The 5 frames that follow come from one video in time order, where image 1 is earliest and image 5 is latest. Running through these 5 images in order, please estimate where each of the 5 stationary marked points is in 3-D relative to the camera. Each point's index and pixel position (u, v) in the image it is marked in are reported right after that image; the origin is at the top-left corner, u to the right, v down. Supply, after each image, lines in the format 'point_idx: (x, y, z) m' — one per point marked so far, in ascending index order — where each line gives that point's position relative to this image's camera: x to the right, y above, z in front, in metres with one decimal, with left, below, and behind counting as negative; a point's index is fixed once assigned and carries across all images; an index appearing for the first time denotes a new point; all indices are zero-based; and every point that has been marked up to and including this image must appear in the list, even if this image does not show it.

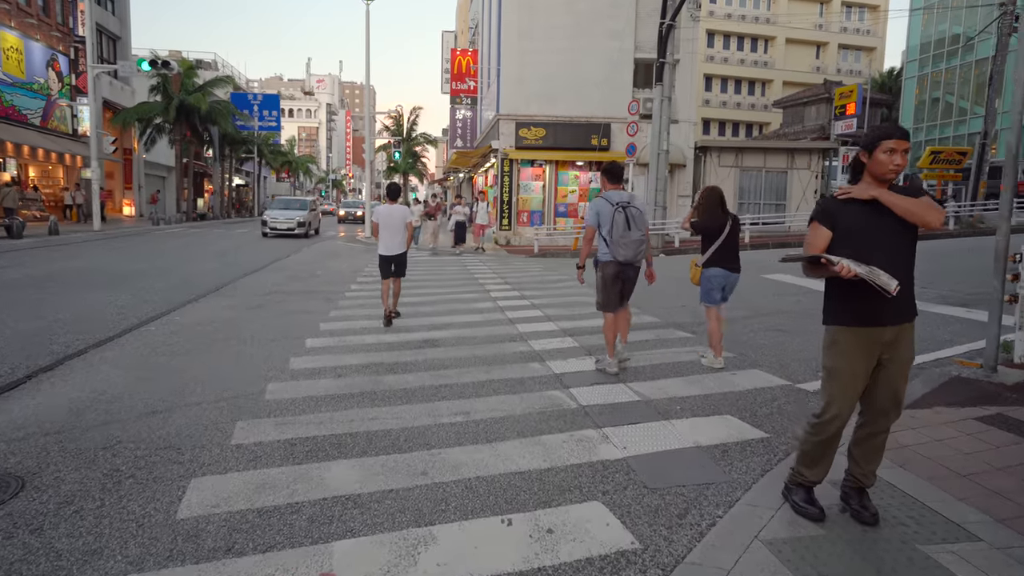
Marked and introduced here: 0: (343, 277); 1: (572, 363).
0: (-3.8, +0.2, +14.4) m
1: (+0.6, -0.8, +6.5) m
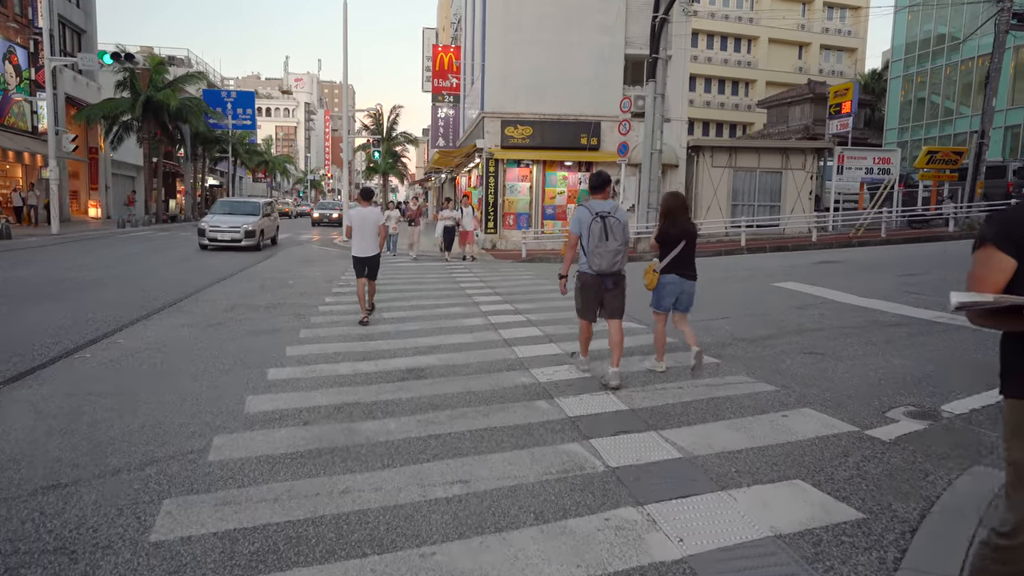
0: (-4.0, 0.0, +13.2) m
1: (+0.6, -1.0, +5.4) m
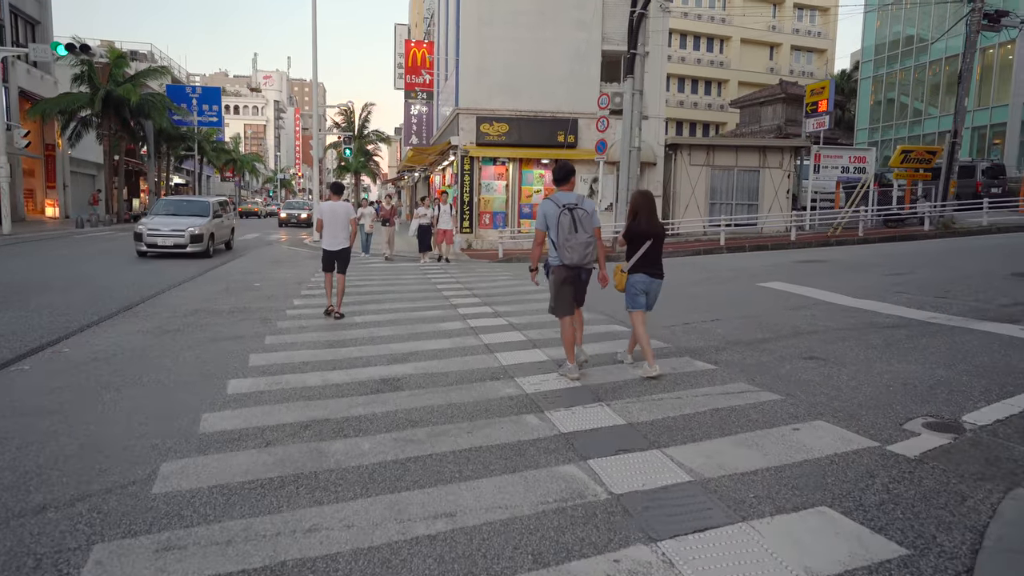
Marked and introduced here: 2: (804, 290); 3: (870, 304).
0: (-4.4, 0.0, +12.5) m
1: (+0.5, -1.0, +5.0) m
2: (+4.8, 0.0, +10.7) m
3: (+5.2, -0.2, +9.3) m
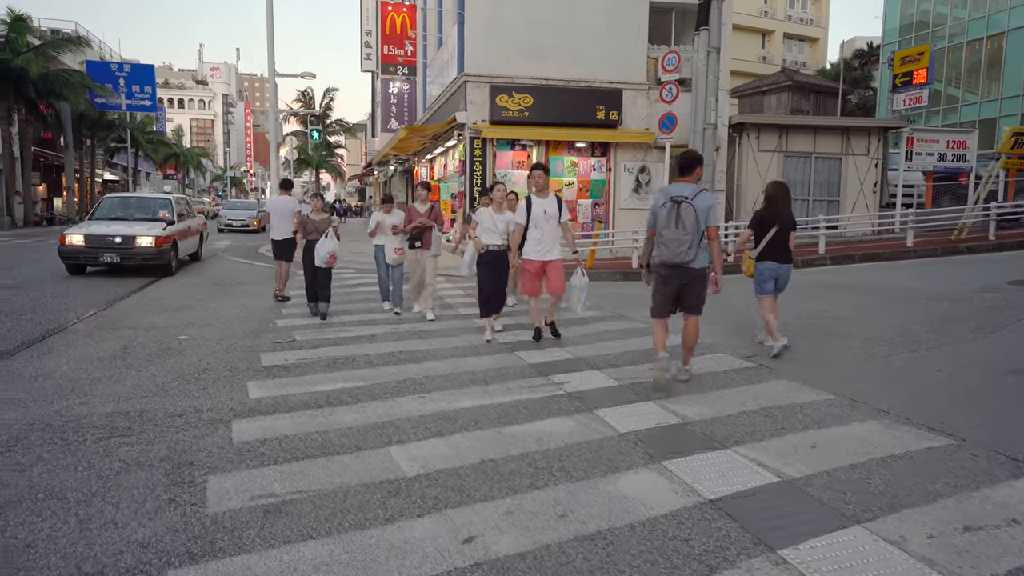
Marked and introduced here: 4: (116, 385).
0: (-3.1, -0.7, +7.0) m
1: (+2.4, -1.6, -0.2) m
2: (+6.3, -0.6, +5.8) m
3: (+6.7, -0.8, +4.5) m
4: (-3.5, -0.8, +5.8) m
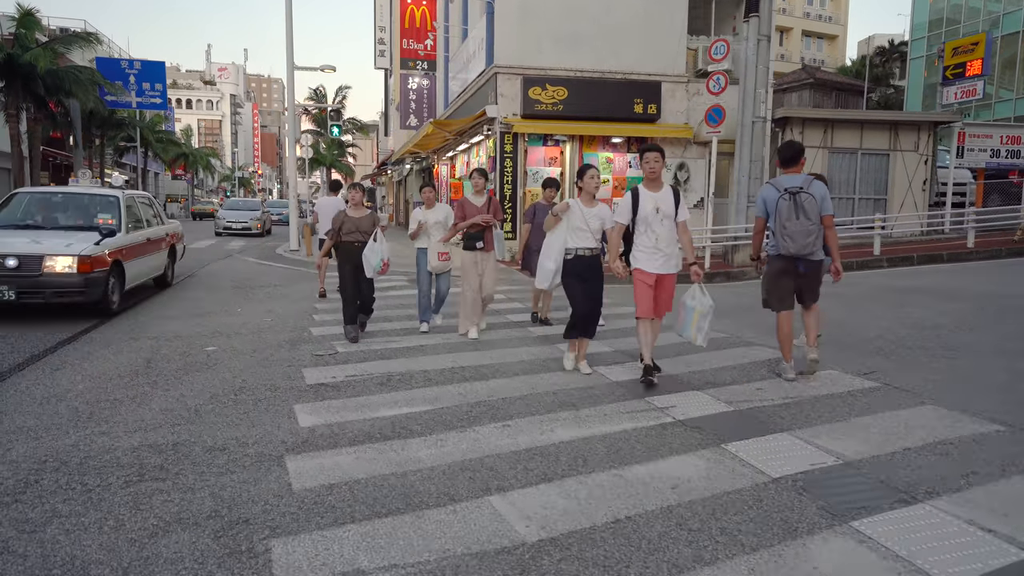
0: (-2.3, -0.7, +6.2) m
1: (+3.1, -1.6, -1.1) m
2: (+7.0, -0.6, +4.9) m
3: (+7.4, -0.8, +3.5) m
4: (-2.8, -0.9, +4.9) m
